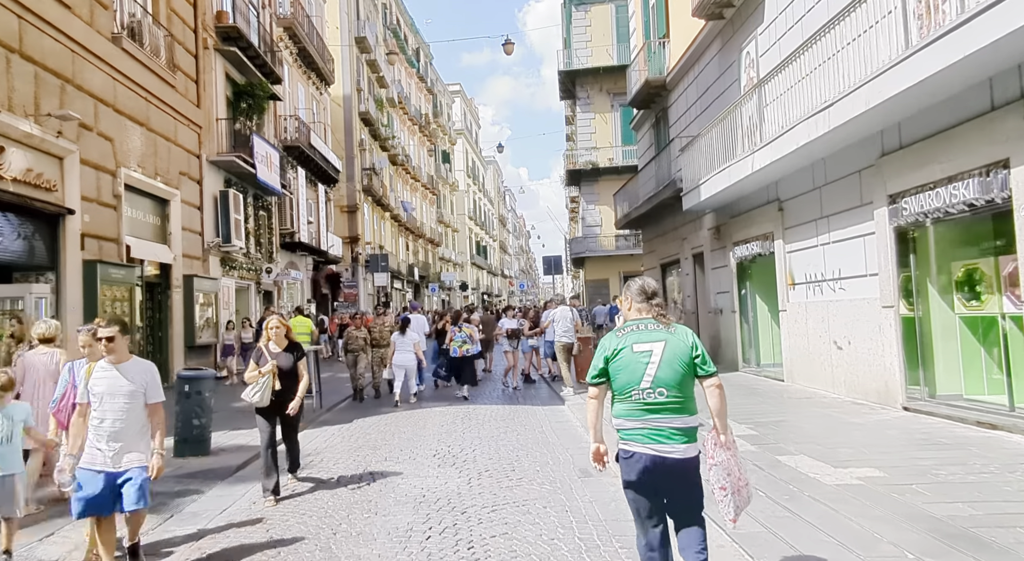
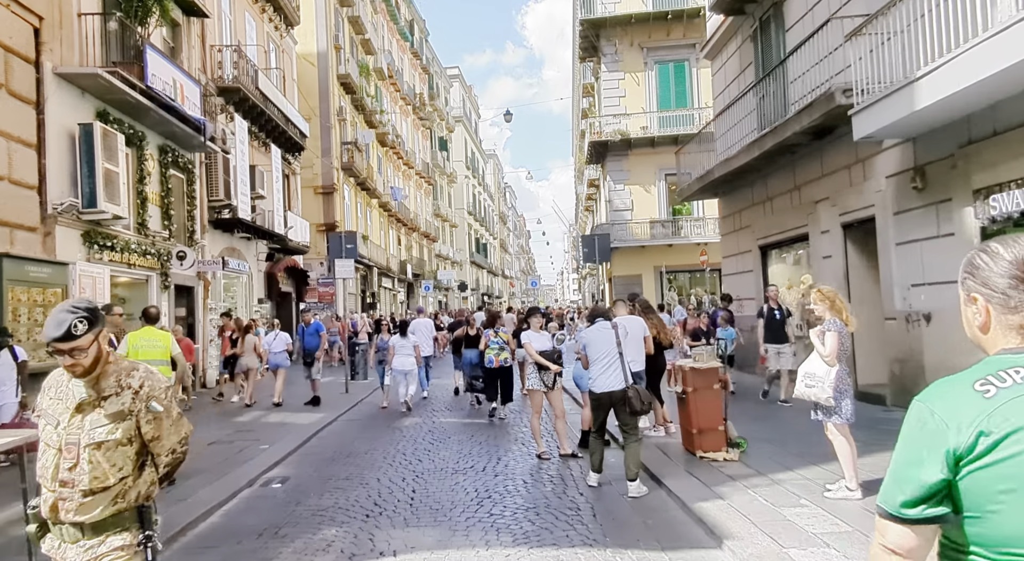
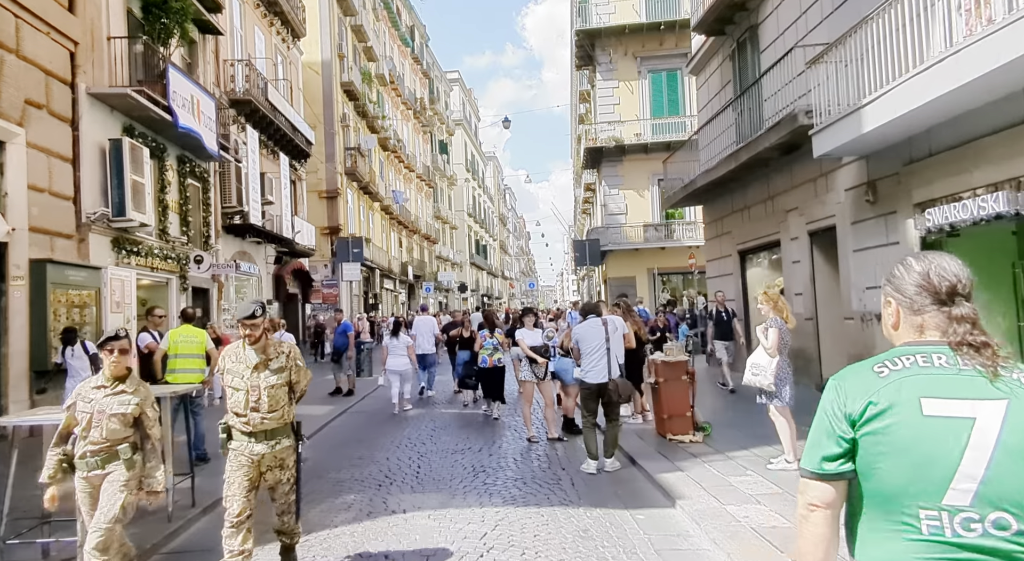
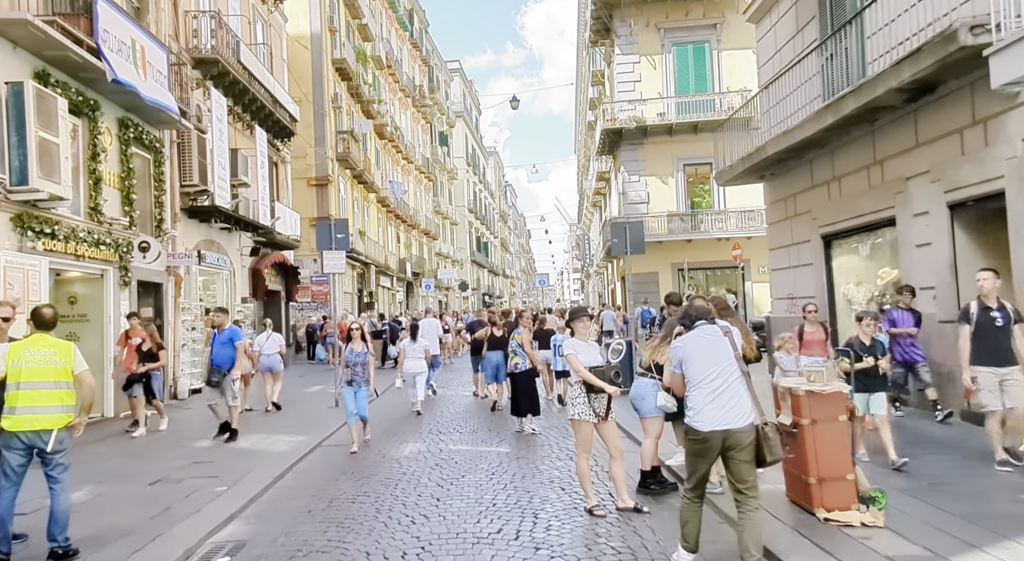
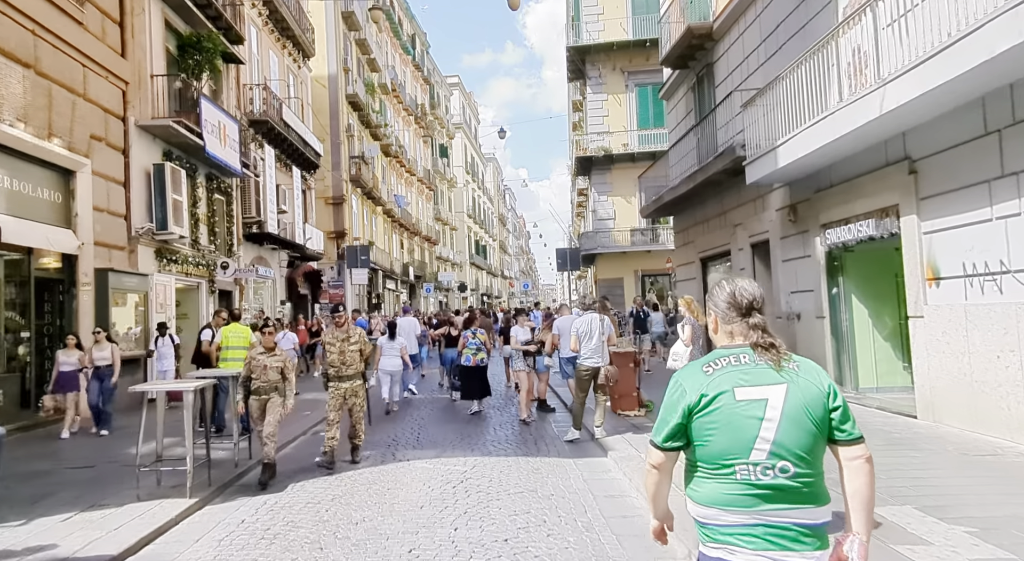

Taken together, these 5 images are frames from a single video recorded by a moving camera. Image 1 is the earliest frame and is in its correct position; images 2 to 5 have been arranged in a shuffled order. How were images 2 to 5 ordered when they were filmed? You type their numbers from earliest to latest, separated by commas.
5, 3, 2, 4
